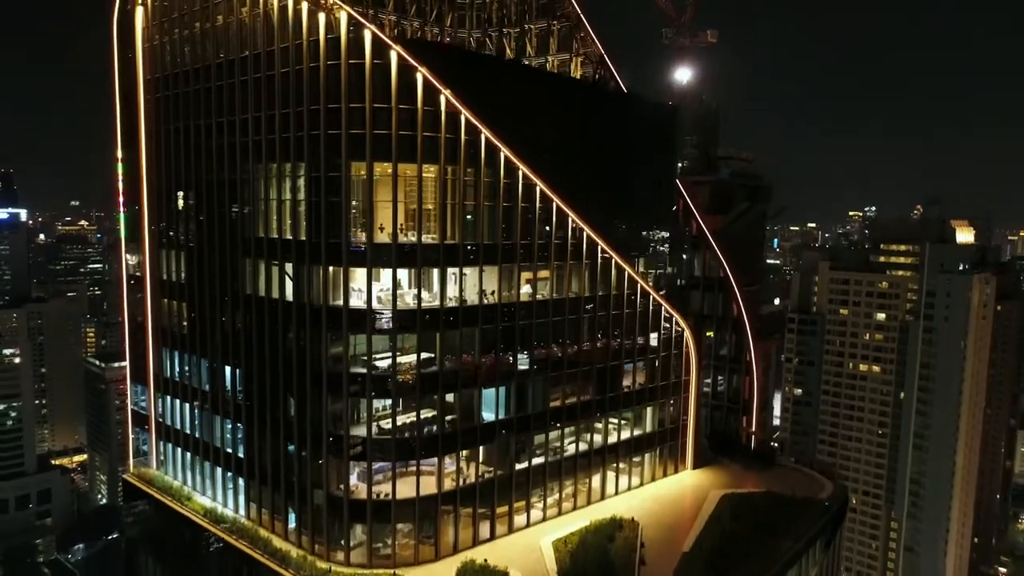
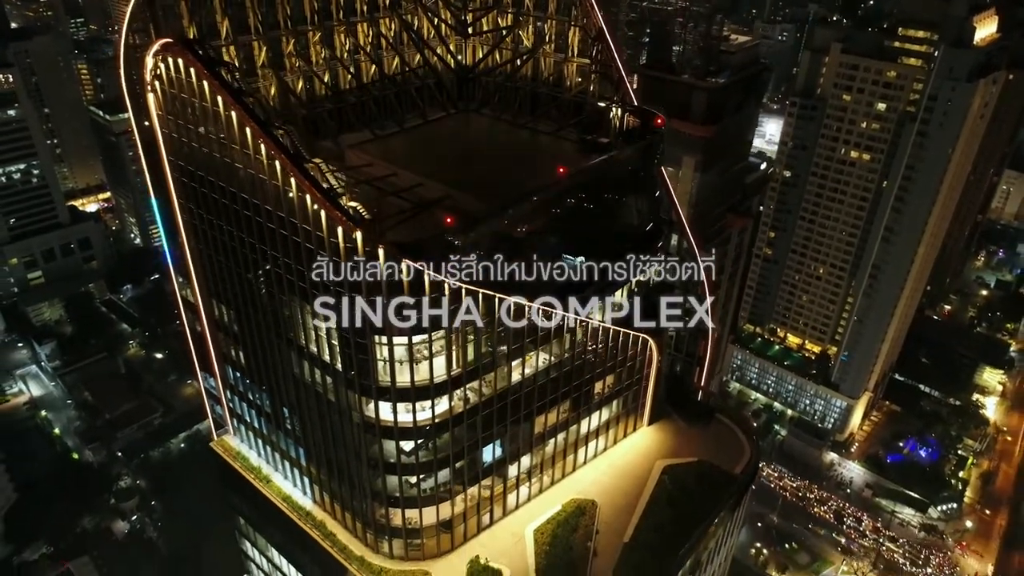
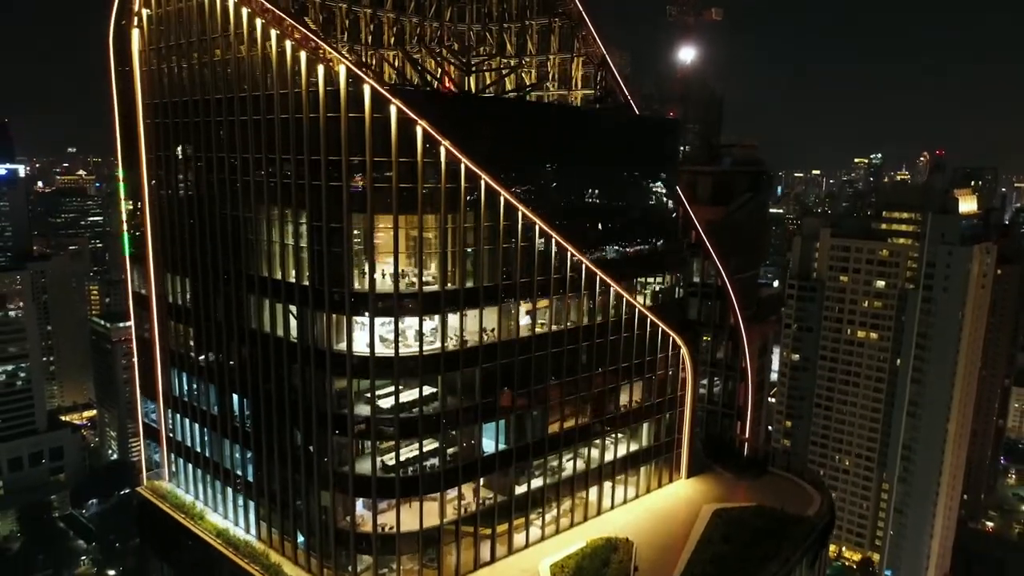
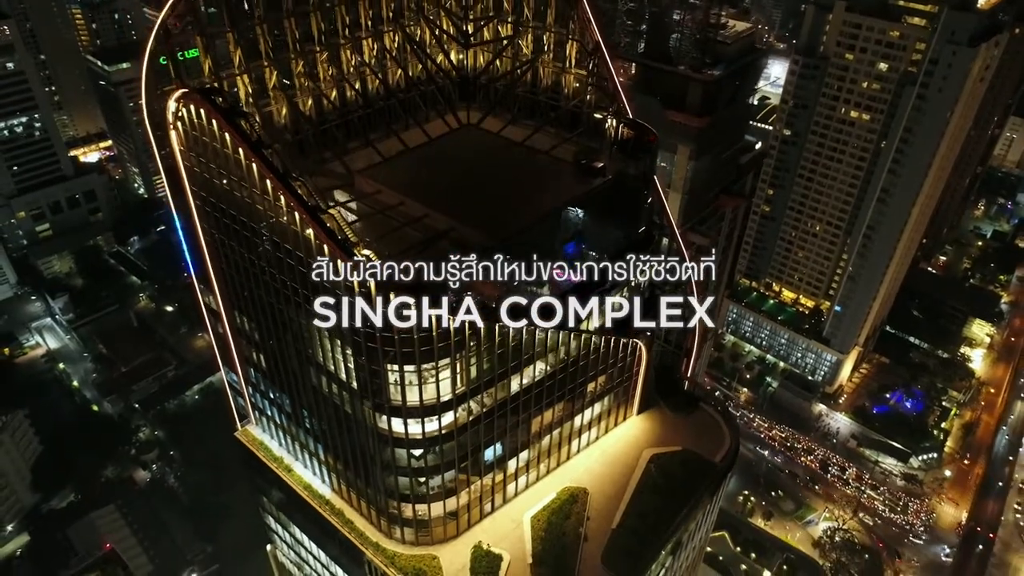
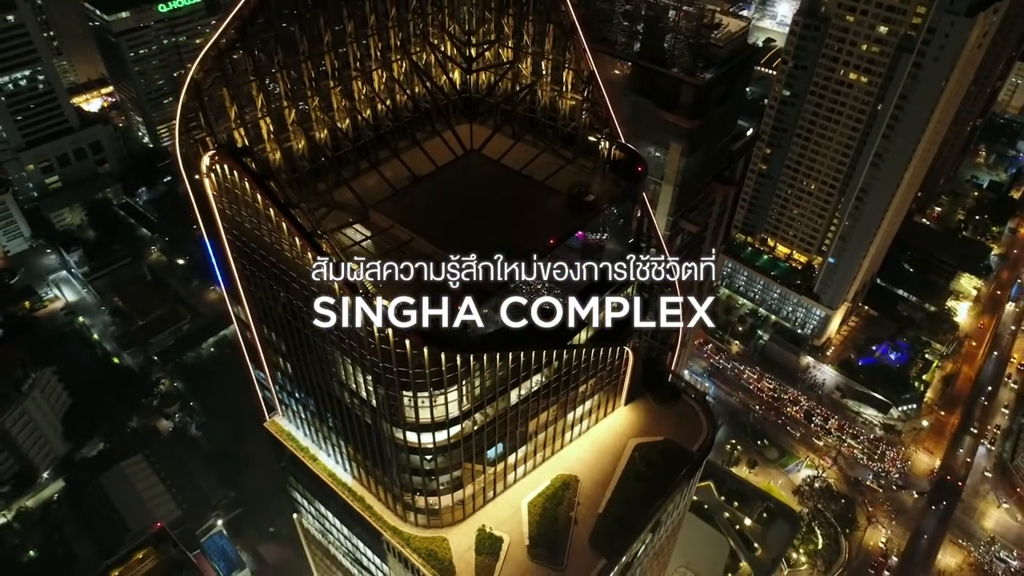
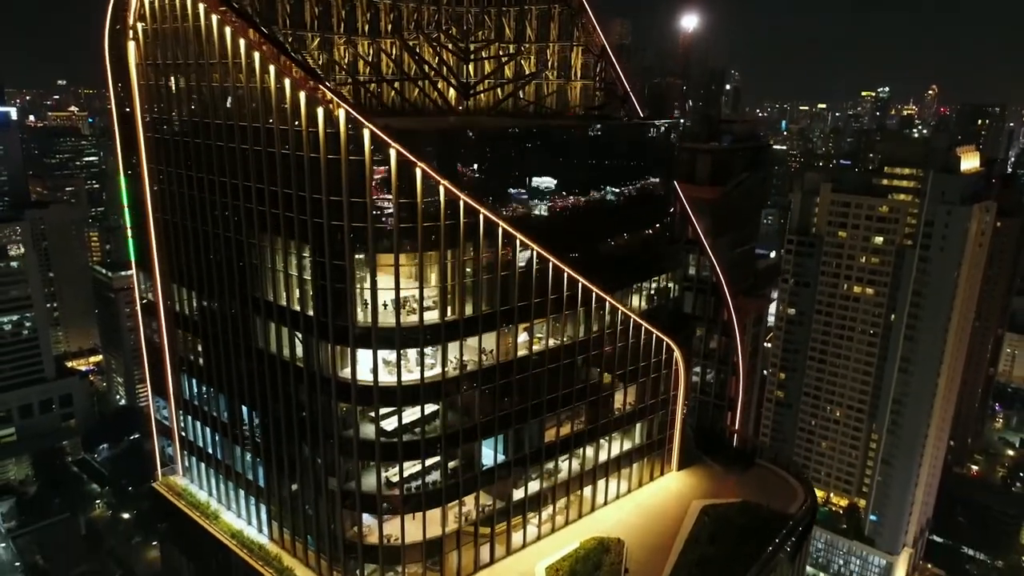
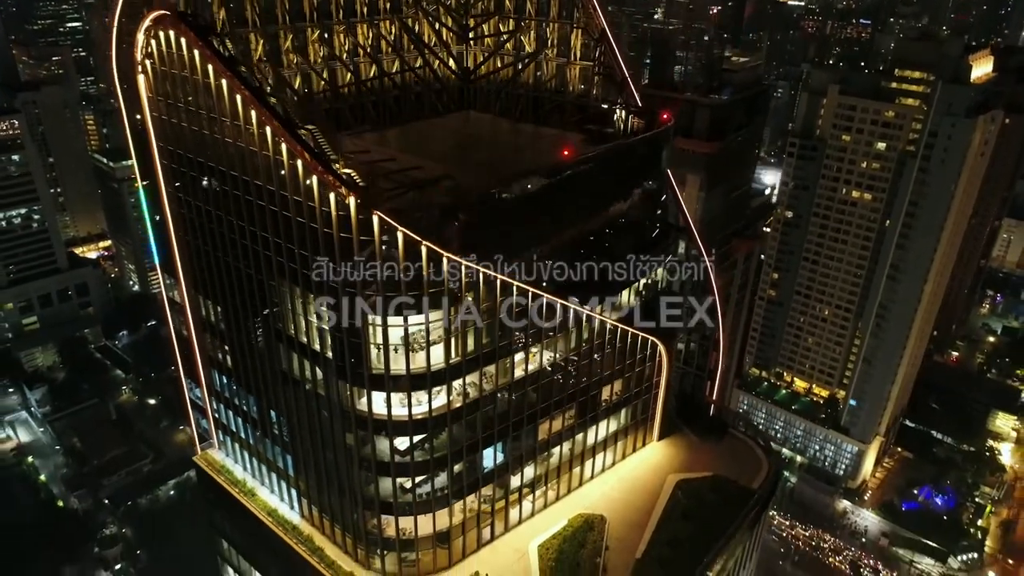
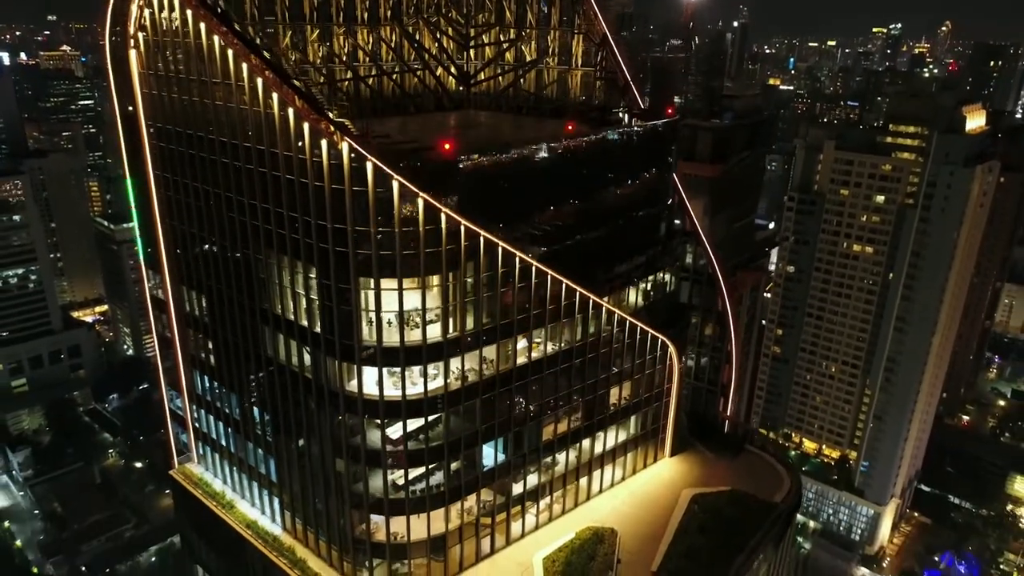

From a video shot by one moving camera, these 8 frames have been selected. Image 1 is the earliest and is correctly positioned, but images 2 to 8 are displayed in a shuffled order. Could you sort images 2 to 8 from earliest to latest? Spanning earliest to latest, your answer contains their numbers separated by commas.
3, 6, 8, 7, 2, 4, 5
